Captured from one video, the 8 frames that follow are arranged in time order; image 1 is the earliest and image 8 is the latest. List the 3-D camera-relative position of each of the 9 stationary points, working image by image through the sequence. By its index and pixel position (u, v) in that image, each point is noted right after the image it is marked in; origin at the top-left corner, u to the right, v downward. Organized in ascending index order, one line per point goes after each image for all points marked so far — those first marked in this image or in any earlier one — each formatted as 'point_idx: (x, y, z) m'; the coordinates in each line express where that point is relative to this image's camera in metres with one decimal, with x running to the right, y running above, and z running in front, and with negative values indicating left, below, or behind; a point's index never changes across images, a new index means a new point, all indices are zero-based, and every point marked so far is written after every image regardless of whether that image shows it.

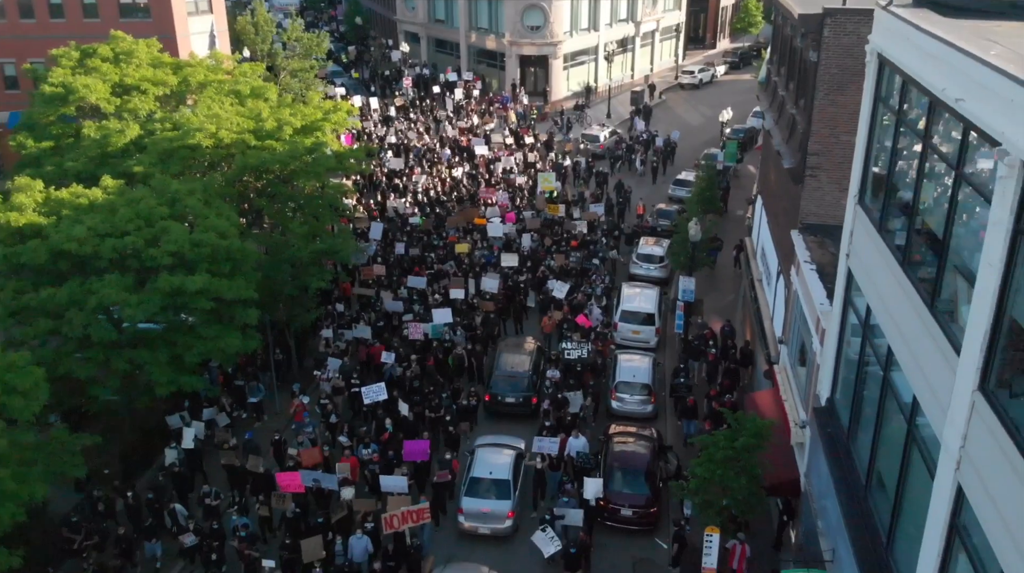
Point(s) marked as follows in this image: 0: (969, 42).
0: (+4.6, +2.4, +11.0) m
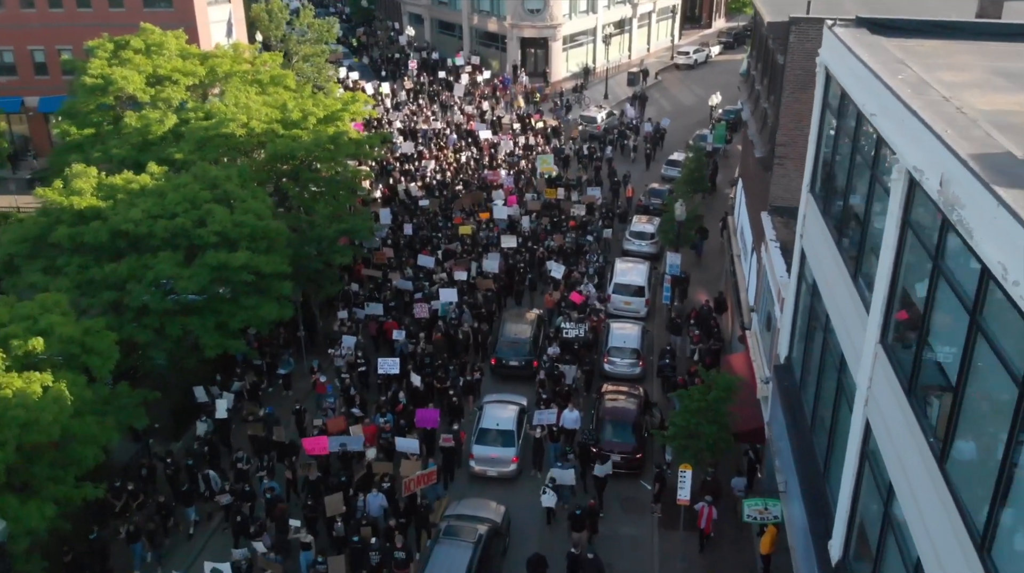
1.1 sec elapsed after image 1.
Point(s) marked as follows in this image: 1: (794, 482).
0: (+4.6, +2.7, +13.7) m
1: (+4.3, -3.0, +16.8) m
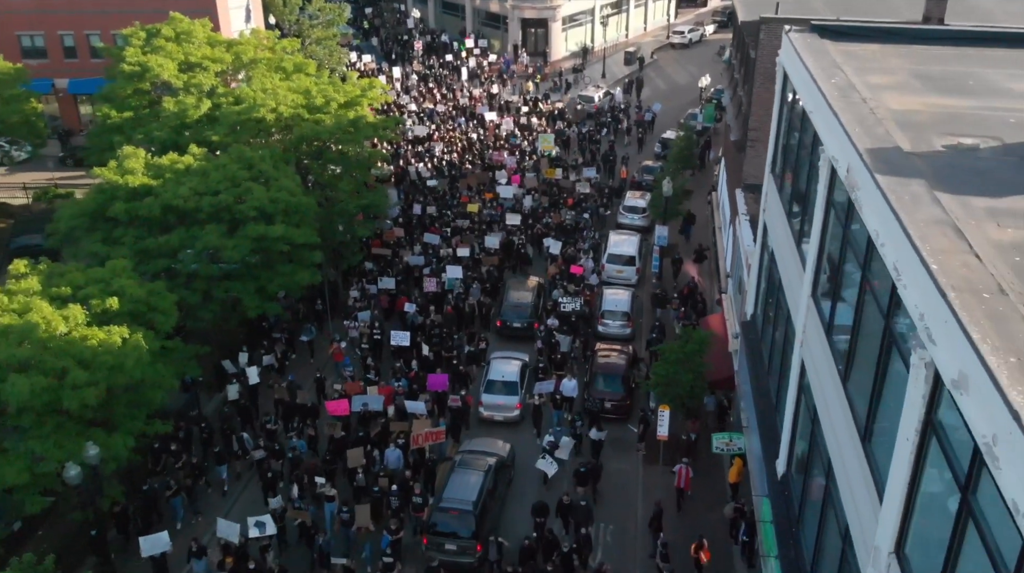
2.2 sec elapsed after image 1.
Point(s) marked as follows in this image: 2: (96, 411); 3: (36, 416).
0: (+4.7, +3.2, +16.7) m
1: (+4.4, -2.4, +19.9) m
2: (-7.0, -2.2, +19.0) m
3: (-7.7, -2.1, +17.8) m
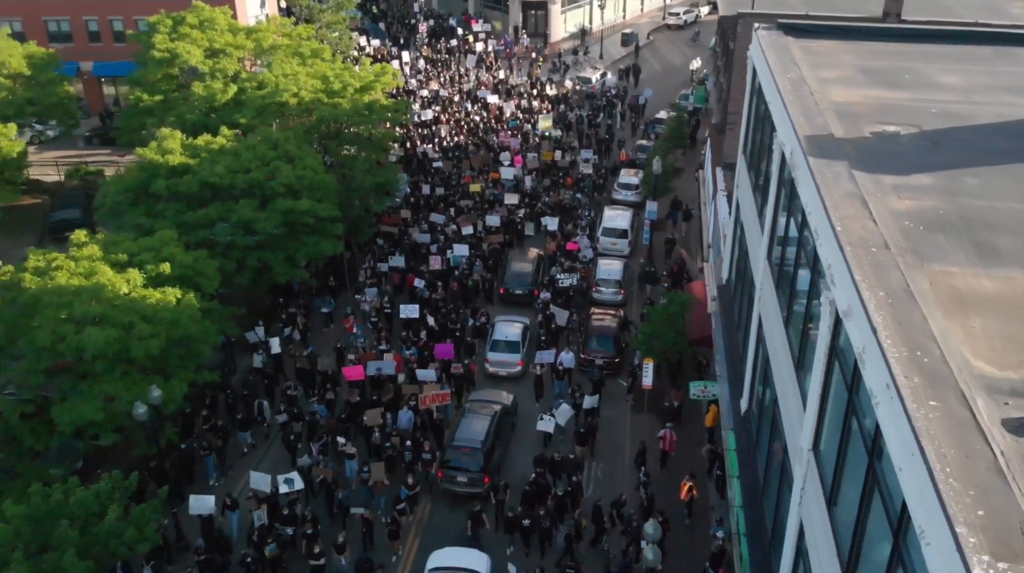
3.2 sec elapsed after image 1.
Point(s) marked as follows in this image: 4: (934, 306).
0: (+4.8, +3.9, +19.5) m
1: (+4.5, -1.7, +22.9) m
2: (-7.0, -1.5, +21.9) m
3: (-7.6, -1.4, +20.8) m
4: (+3.9, -0.2, +10.3) m
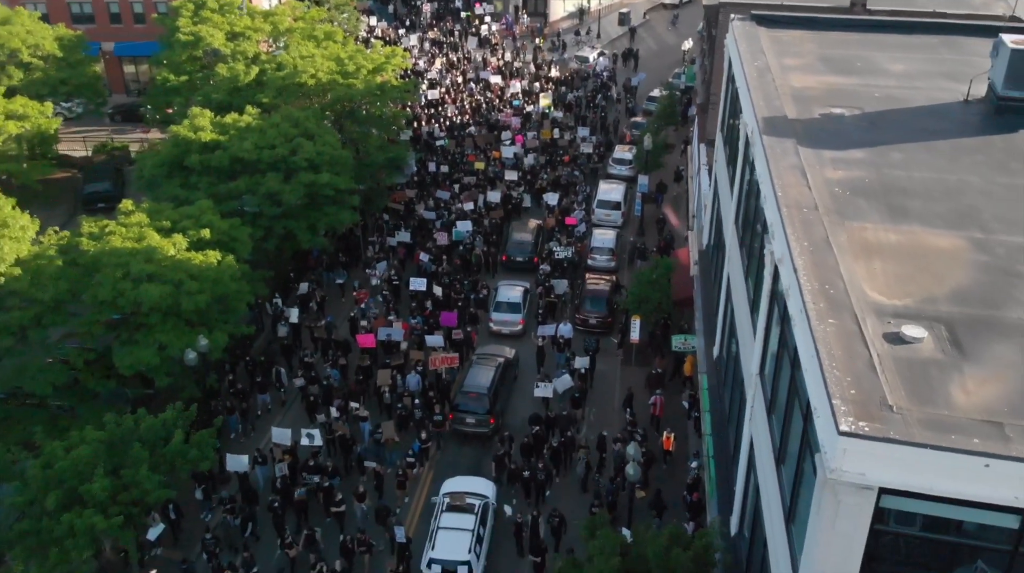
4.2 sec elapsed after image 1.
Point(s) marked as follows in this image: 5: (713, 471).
0: (+4.8, +4.6, +22.3) m
1: (+4.5, -0.8, +25.8) m
2: (-6.9, -0.7, +24.8) m
3: (-7.6, -0.6, +23.7) m
4: (+4.0, +0.4, +13.2) m
5: (+3.6, -3.3, +19.8) m
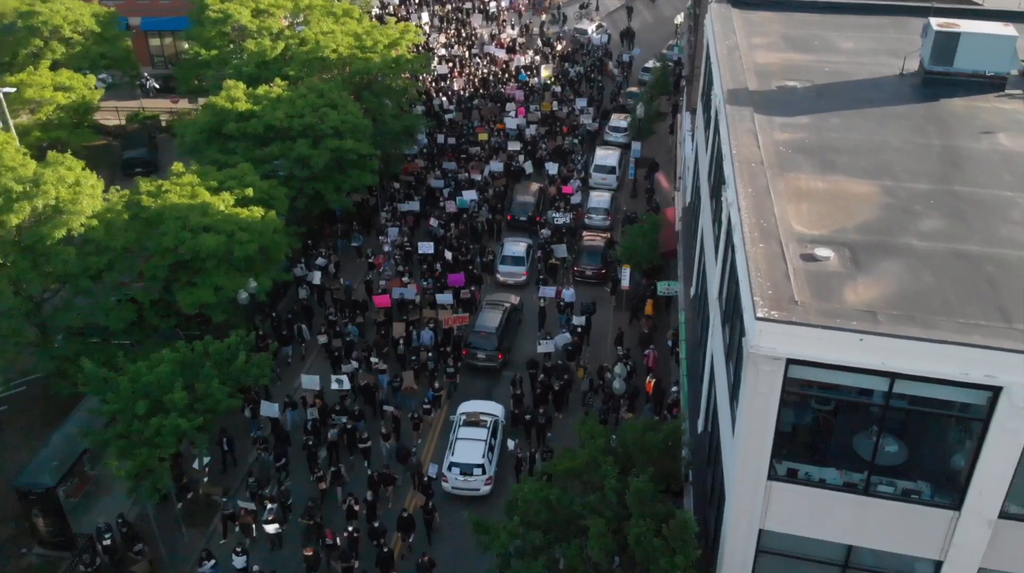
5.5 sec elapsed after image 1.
0: (+4.9, +5.9, +25.9) m
1: (+4.7, +0.5, +29.5) m
2: (-6.8, +0.6, +28.6) m
3: (-7.4, +0.6, +27.4) m
4: (+4.1, +1.4, +16.9) m
5: (+3.8, -2.2, +23.6) m
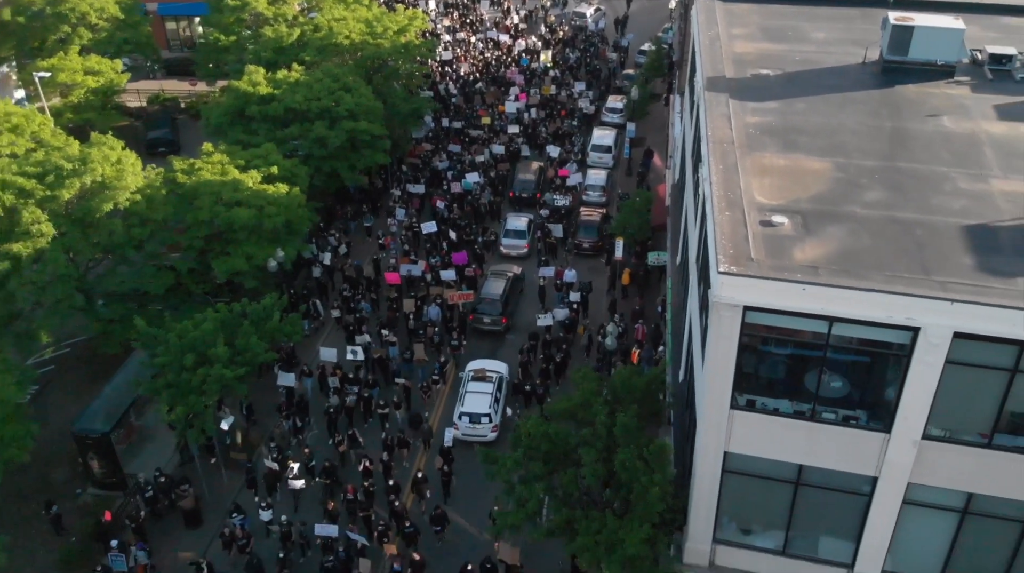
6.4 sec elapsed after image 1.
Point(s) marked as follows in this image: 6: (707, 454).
0: (+5.0, +6.7, +28.6) m
1: (+4.8, +1.4, +32.3) m
2: (-6.7, +1.5, +31.4) m
3: (-7.3, +1.5, +30.2) m
4: (+4.2, +2.0, +19.7) m
5: (+3.8, -1.4, +26.4) m
6: (+3.2, -2.8, +18.2) m
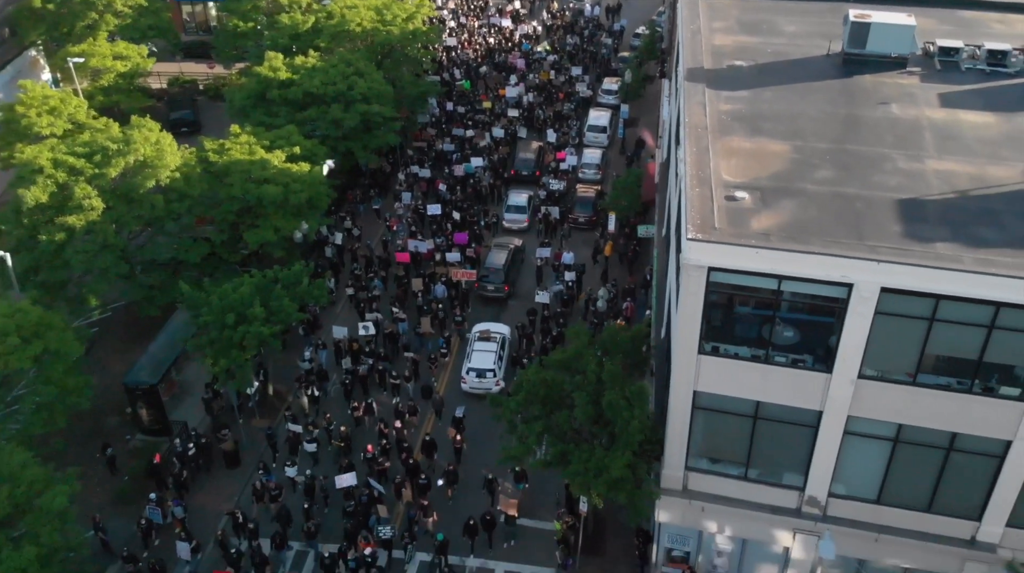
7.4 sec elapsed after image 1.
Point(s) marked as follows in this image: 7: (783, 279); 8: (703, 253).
0: (+5.1, +7.6, +31.7) m
1: (+4.8, +2.4, +35.5) m
2: (-6.6, +2.5, +34.6) m
3: (-7.3, +2.4, +33.5) m
4: (+4.3, +2.7, +22.9) m
5: (+3.9, -0.5, +29.7) m
6: (+3.3, -2.1, +21.5) m
7: (+4.9, +0.1, +19.9) m
8: (+3.4, +0.6, +19.6) m
